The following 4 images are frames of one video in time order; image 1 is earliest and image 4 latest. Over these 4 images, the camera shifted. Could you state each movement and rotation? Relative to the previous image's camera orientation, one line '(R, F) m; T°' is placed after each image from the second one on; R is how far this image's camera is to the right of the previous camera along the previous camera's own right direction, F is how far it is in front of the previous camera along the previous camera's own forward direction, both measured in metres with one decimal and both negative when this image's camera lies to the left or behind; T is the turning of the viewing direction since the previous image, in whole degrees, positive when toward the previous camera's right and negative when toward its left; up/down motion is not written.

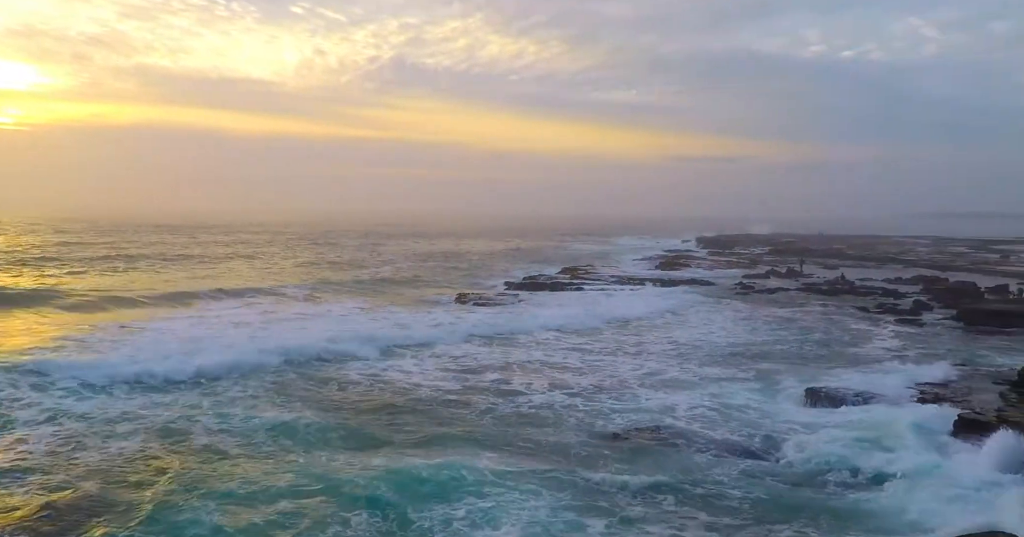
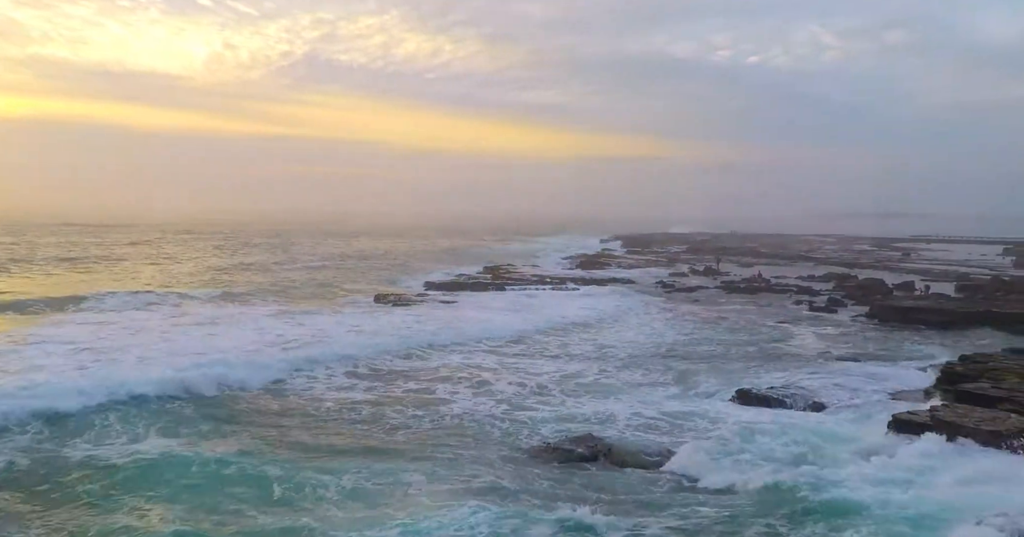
(-0.1, +0.3) m; +6°
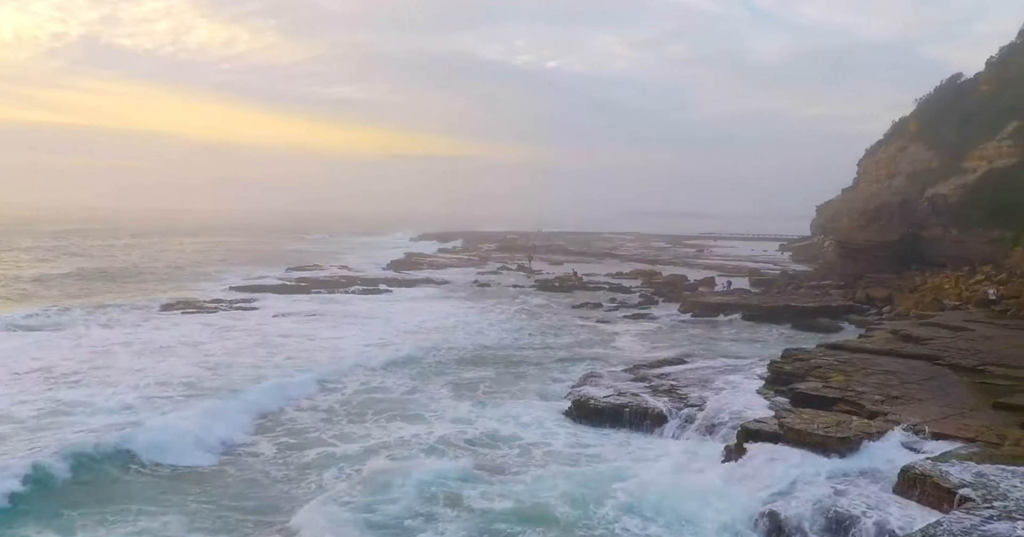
(-0.1, +0.9) m; +13°
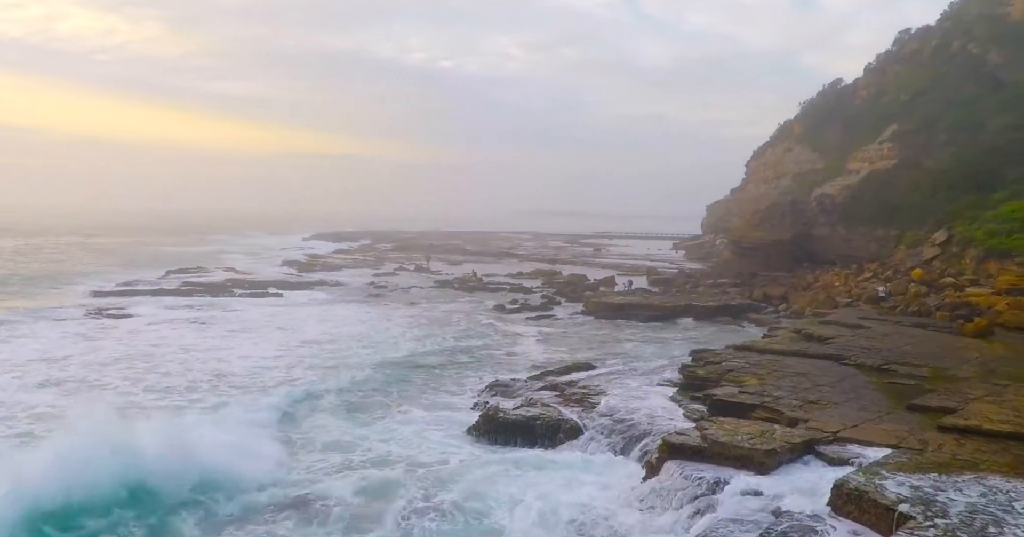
(0.0, +0.6) m; +7°
